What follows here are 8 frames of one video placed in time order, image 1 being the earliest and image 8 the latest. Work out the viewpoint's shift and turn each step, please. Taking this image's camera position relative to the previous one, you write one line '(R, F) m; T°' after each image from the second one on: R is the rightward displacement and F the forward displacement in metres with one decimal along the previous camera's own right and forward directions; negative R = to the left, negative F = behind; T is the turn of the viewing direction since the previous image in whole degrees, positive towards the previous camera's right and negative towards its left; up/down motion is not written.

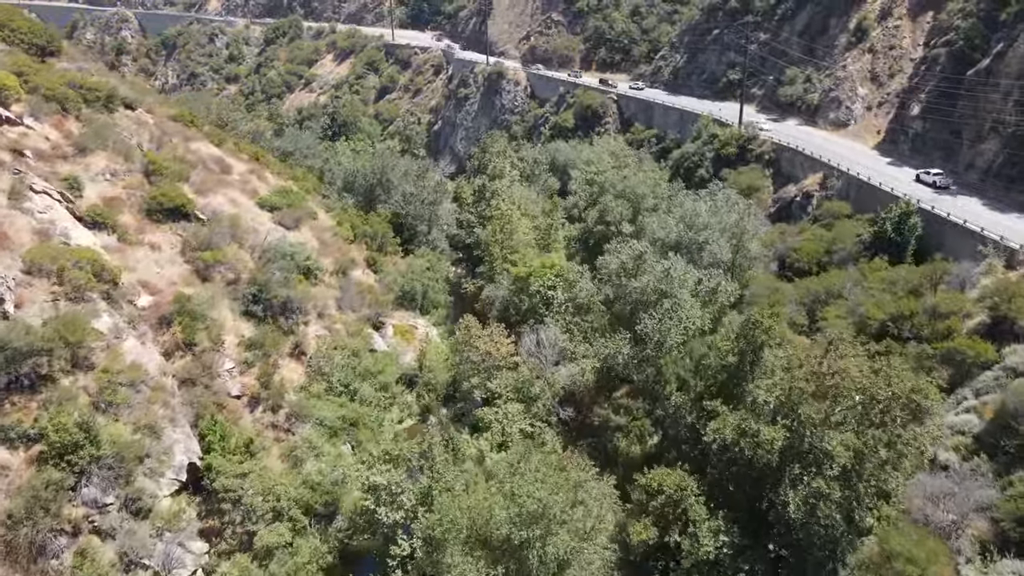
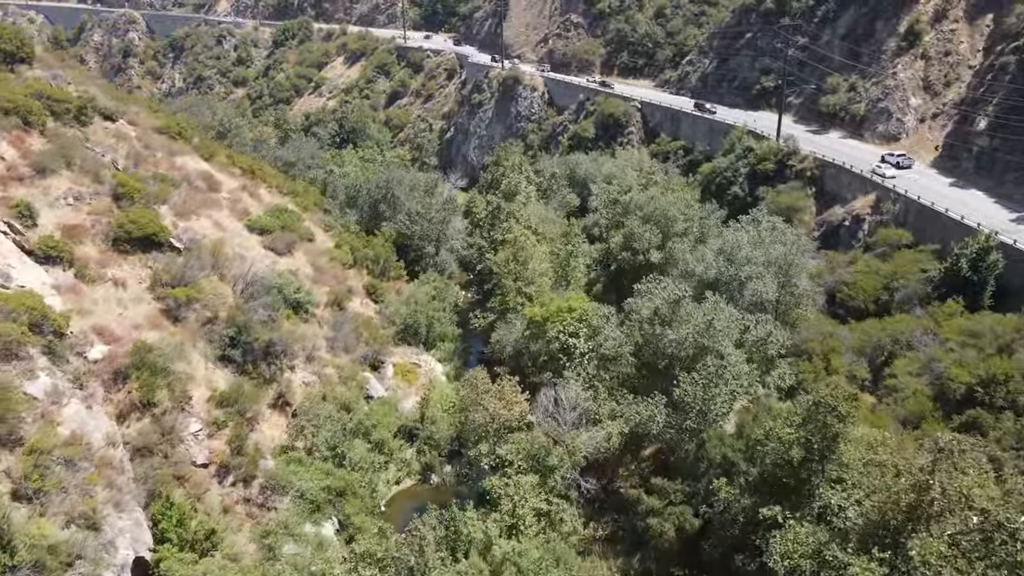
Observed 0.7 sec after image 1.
(0.0, +4.1) m; -1°
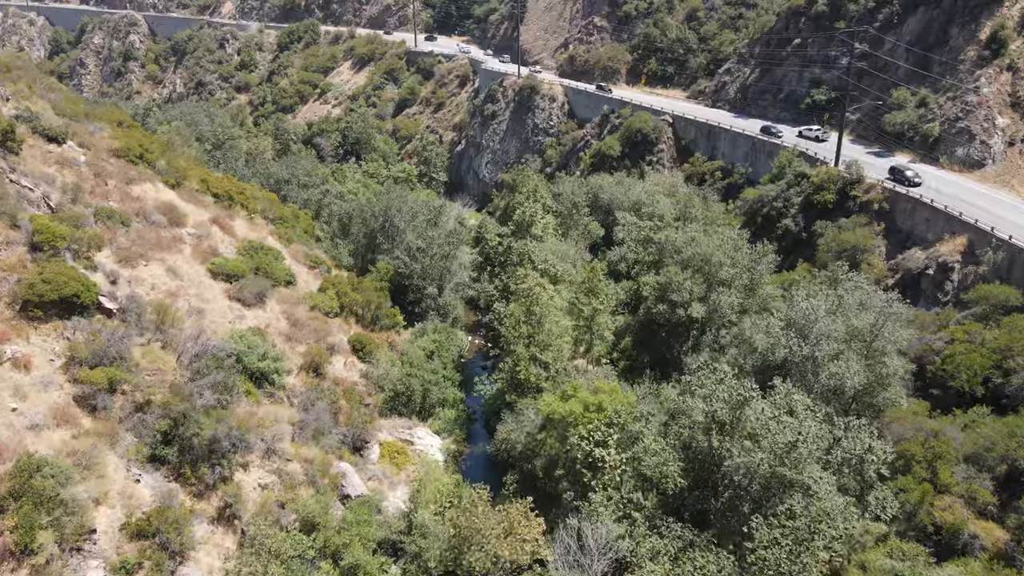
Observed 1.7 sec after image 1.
(+0.1, +6.2) m; -1°
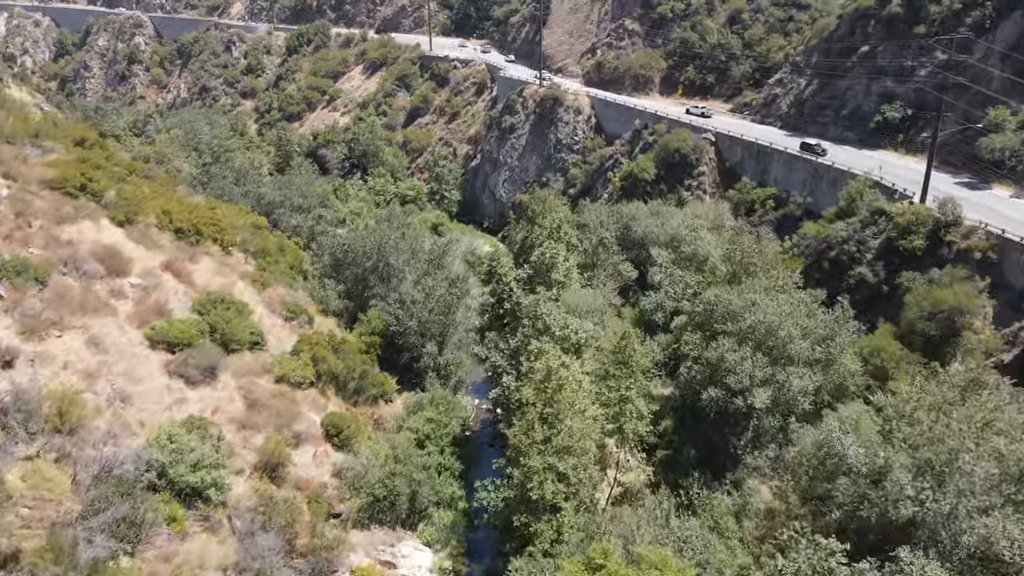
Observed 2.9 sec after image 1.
(+0.3, +6.6) m; -2°
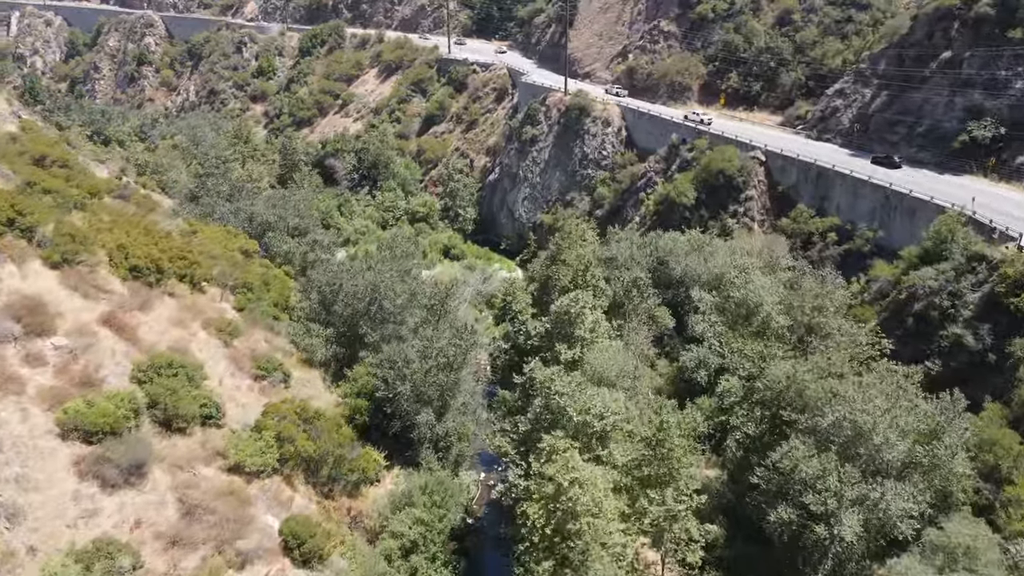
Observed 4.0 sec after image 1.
(+0.4, +5.7) m; -2°
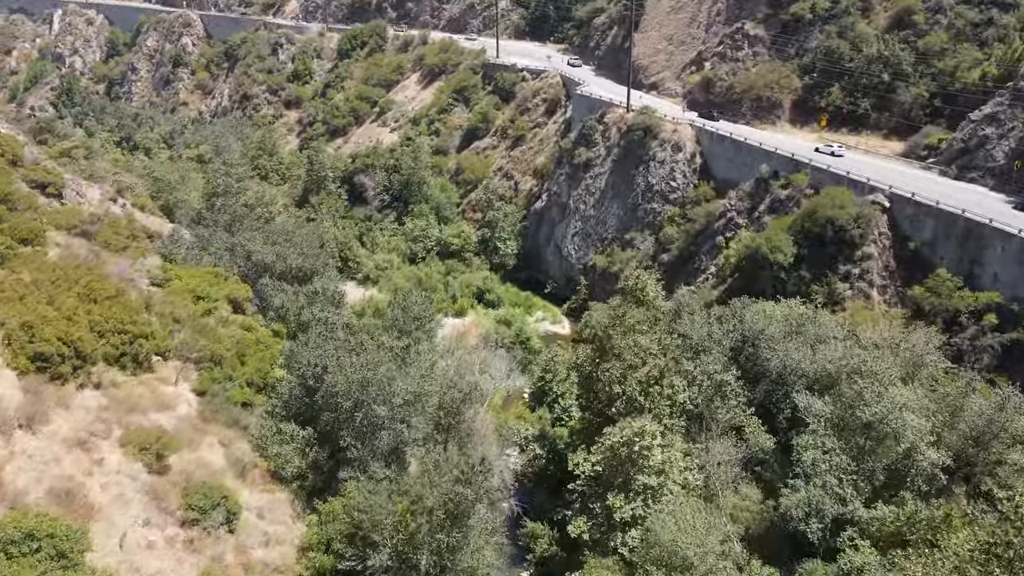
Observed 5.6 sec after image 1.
(+0.4, +8.5) m; -4°
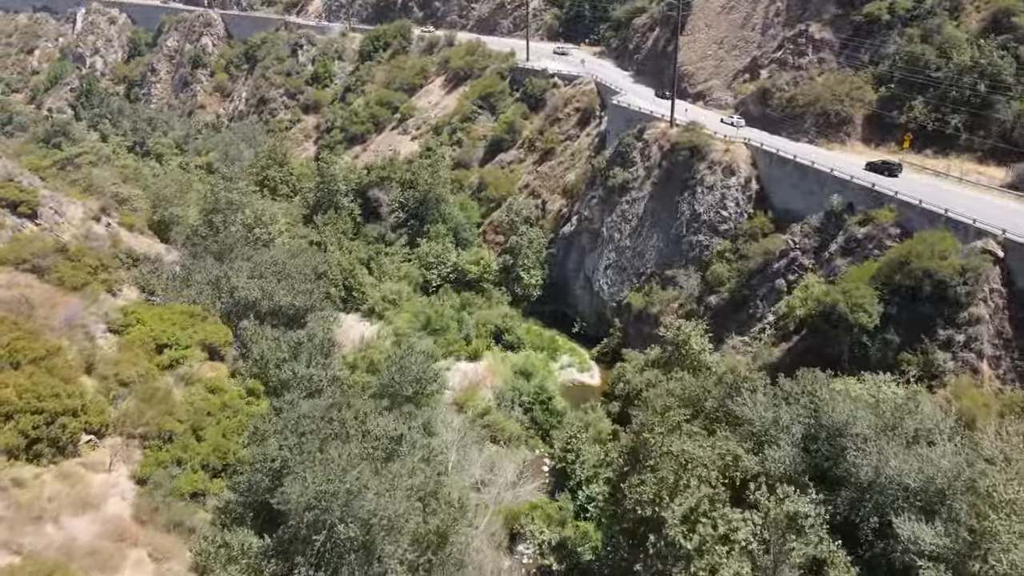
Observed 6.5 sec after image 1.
(+0.5, +5.5) m; -3°
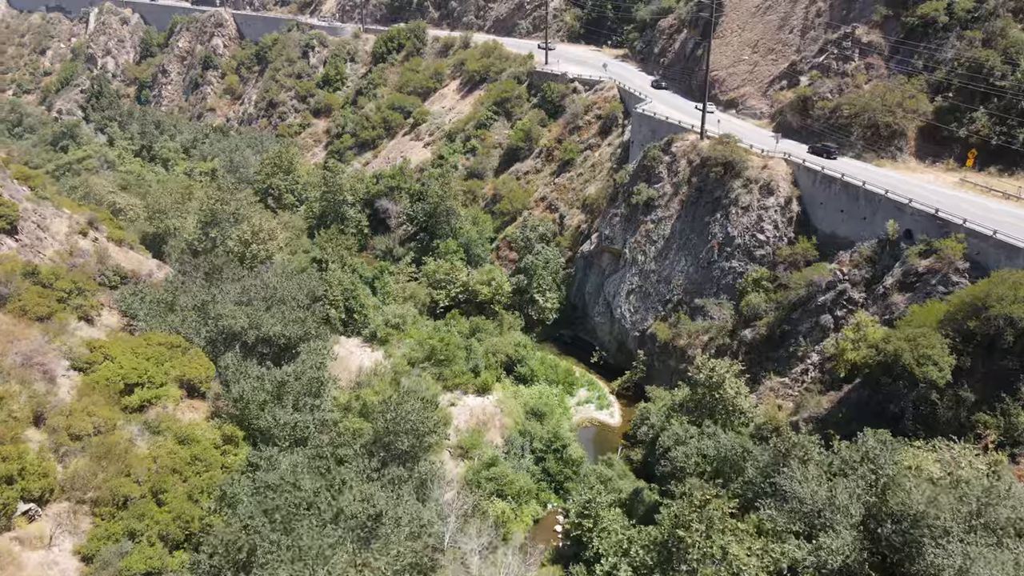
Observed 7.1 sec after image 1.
(+0.3, +3.3) m; -1°
